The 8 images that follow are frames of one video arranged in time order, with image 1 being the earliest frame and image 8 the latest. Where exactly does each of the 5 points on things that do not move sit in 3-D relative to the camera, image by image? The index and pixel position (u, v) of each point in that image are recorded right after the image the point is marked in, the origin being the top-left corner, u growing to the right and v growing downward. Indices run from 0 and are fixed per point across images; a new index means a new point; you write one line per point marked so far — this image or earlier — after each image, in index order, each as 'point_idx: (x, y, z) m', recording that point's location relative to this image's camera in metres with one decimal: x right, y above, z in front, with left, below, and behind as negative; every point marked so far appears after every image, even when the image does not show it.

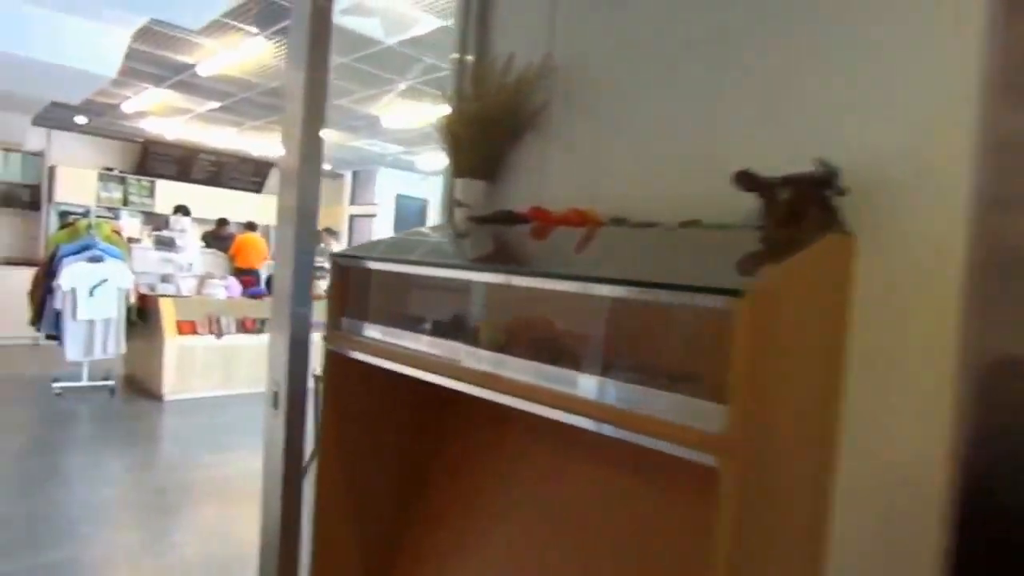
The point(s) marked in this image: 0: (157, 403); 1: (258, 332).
0: (-3.0, -1.0, +5.7) m
1: (-2.4, -0.4, +6.4) m
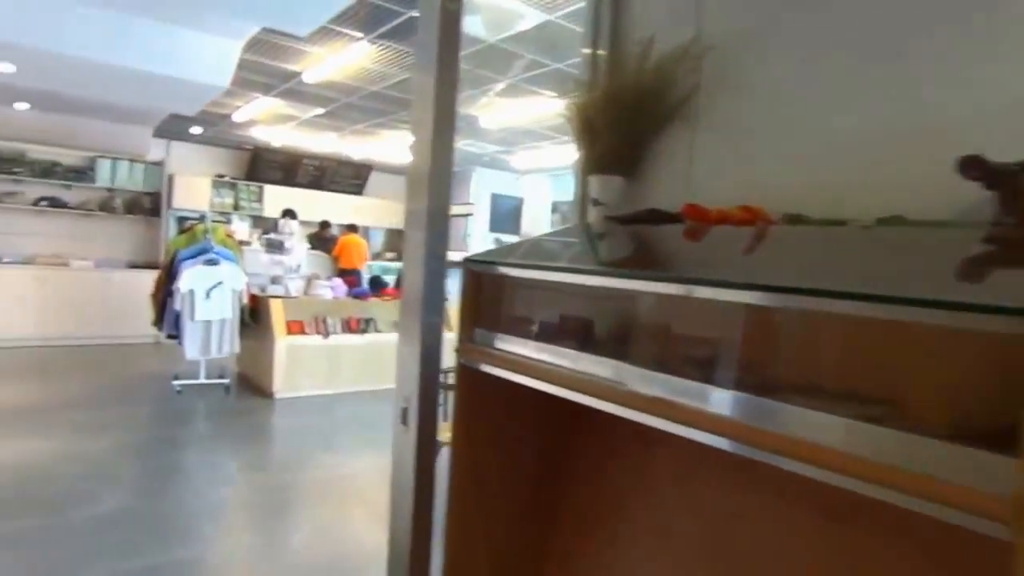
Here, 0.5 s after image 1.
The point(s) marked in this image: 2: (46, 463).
0: (-2.1, -1.0, +5.9) m
1: (-1.5, -0.4, +6.6) m
2: (-2.7, -1.0, +4.0) m
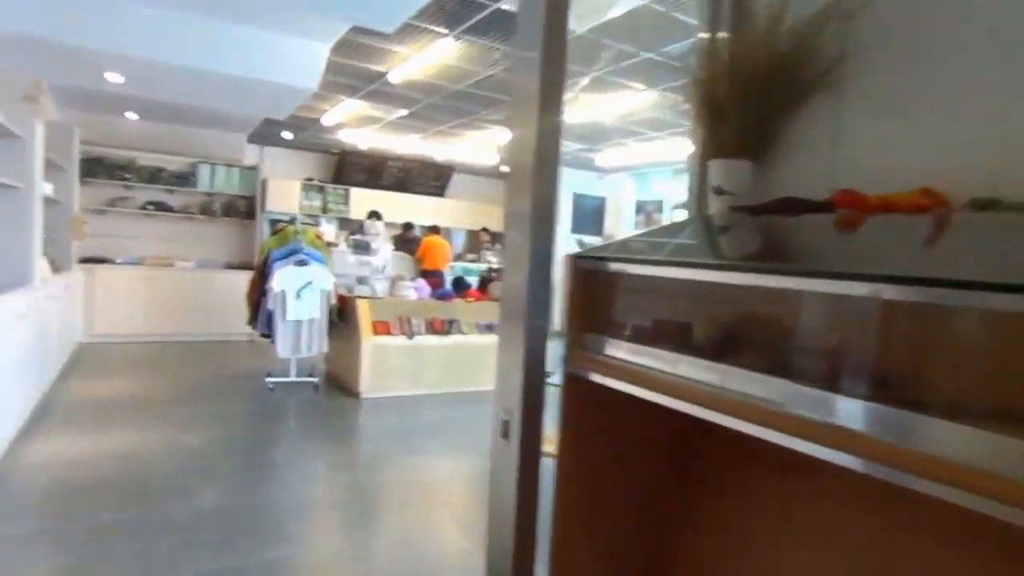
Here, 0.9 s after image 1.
0: (-1.4, -1.0, +6.0) m
1: (-0.6, -0.4, +6.6) m
2: (-2.2, -1.0, +4.2) m
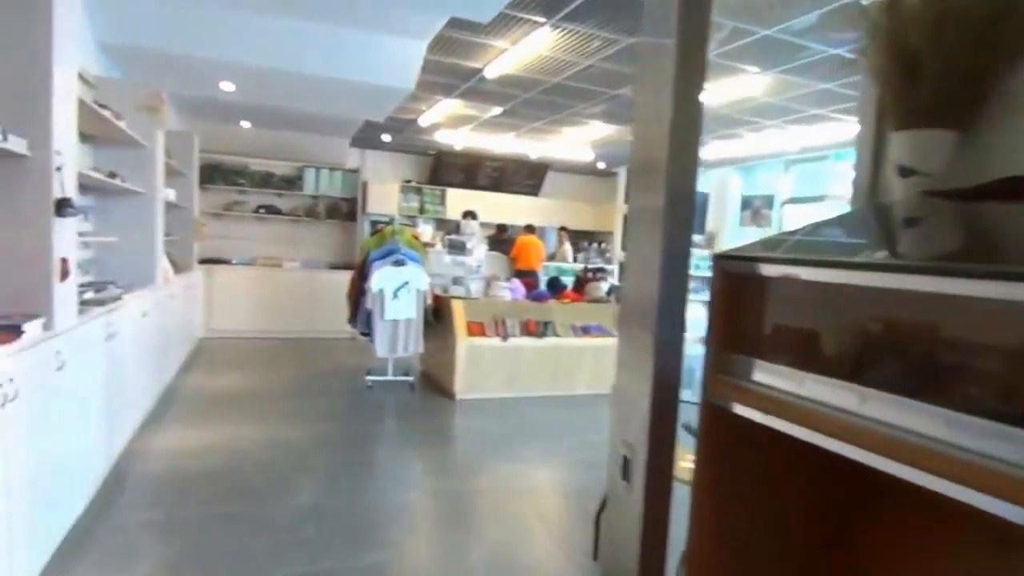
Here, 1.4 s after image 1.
0: (-0.5, -1.0, +6.0) m
1: (+0.3, -0.4, +6.5) m
2: (-1.6, -1.0, +4.3) m
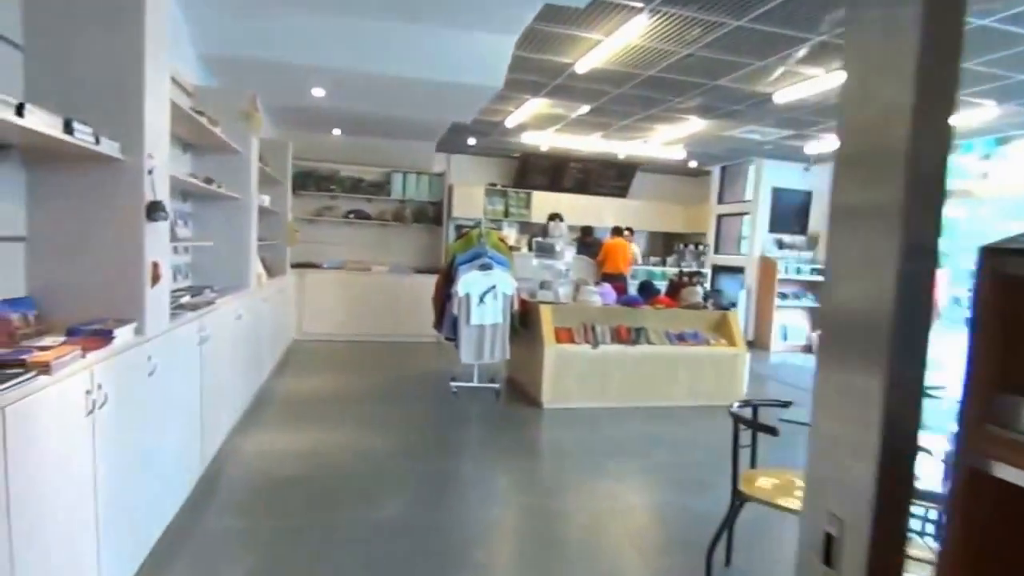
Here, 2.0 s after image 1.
0: (+0.2, -1.0, +5.8) m
1: (+1.1, -0.5, +6.2) m
2: (-1.0, -1.1, +4.2) m
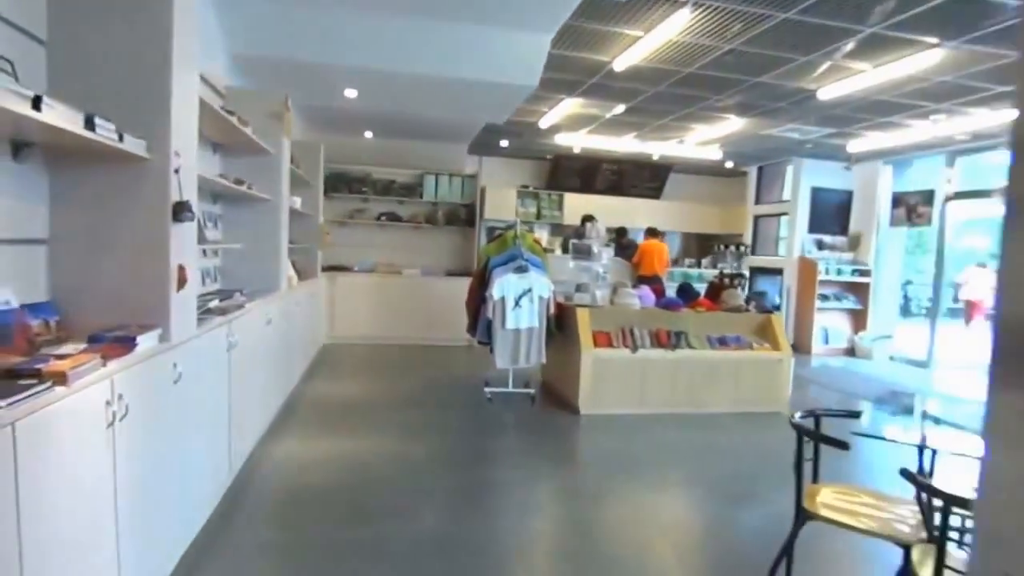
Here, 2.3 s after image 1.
0: (+0.5, -1.1, +5.6) m
1: (+1.4, -0.5, +5.9) m
2: (-0.8, -1.1, +4.1) m
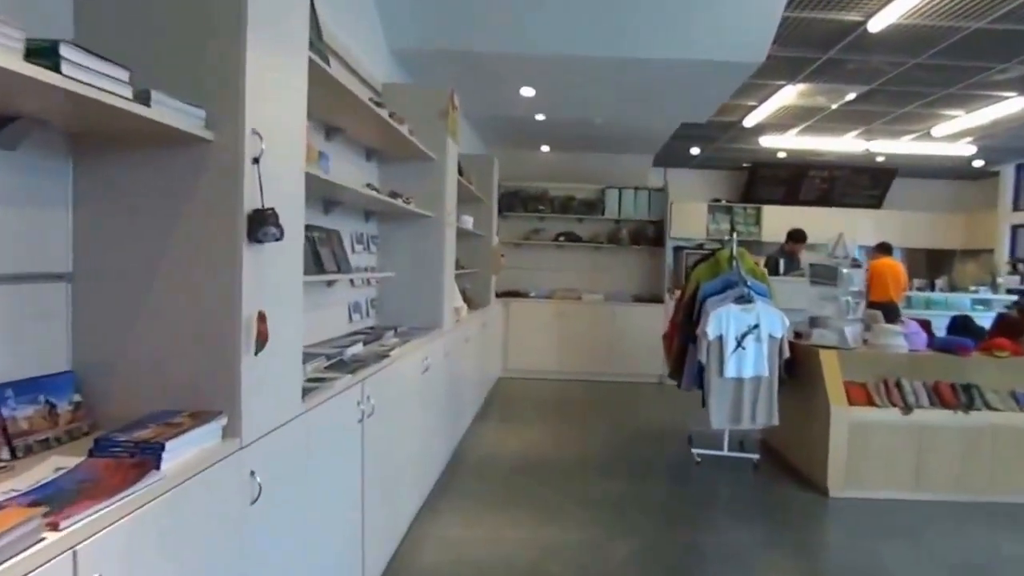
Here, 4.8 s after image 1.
0: (+1.9, -1.3, +4.0) m
1: (+2.8, -0.7, +4.2) m
2: (+0.2, -1.3, +2.9) m
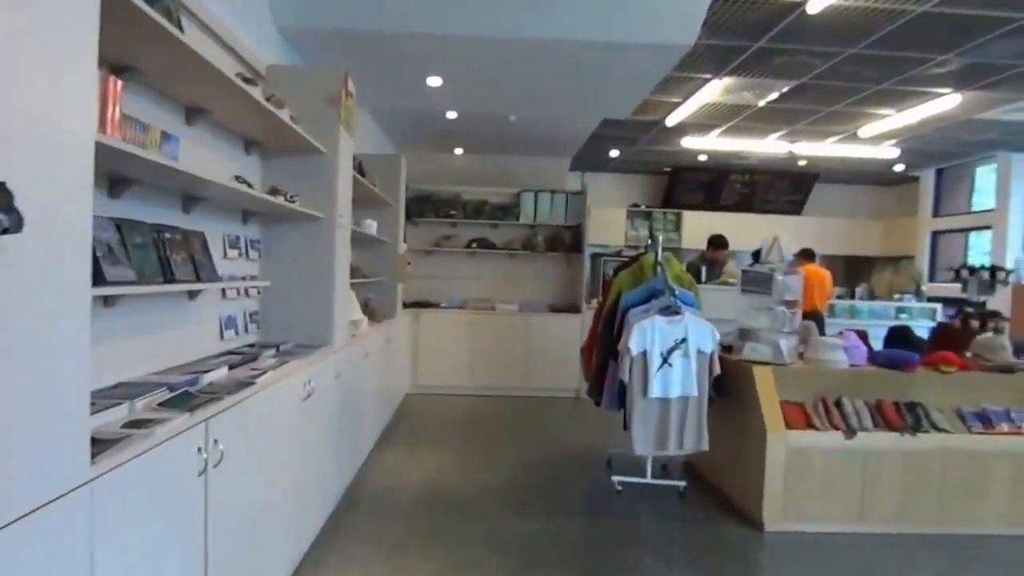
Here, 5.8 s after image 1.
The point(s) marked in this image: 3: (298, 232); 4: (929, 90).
0: (+1.4, -1.3, +3.7) m
1: (+2.3, -0.8, +3.9) m
2: (-0.1, -1.3, +2.4) m
3: (-1.2, +0.3, +3.8) m
4: (+3.6, +1.7, +6.0) m
